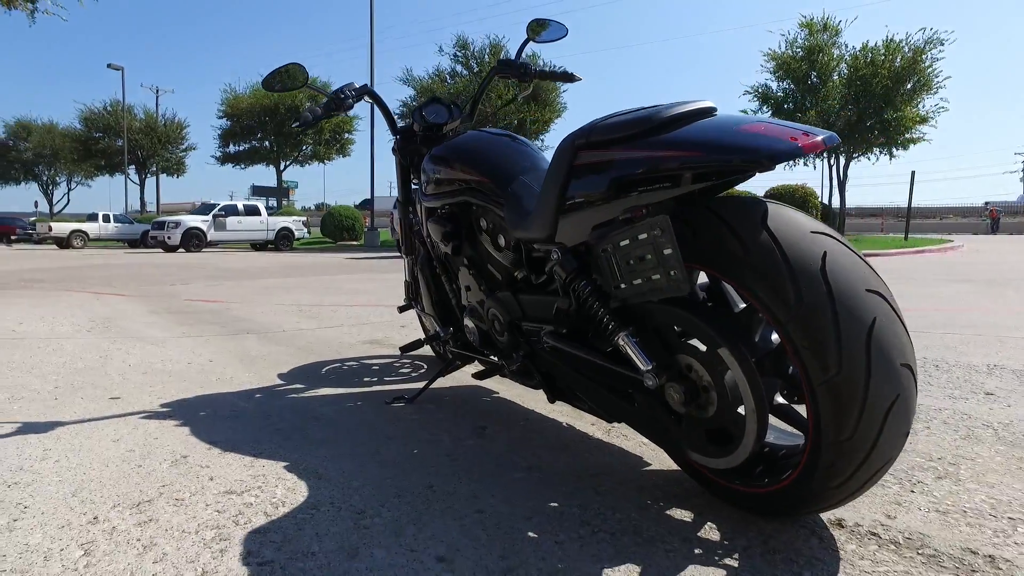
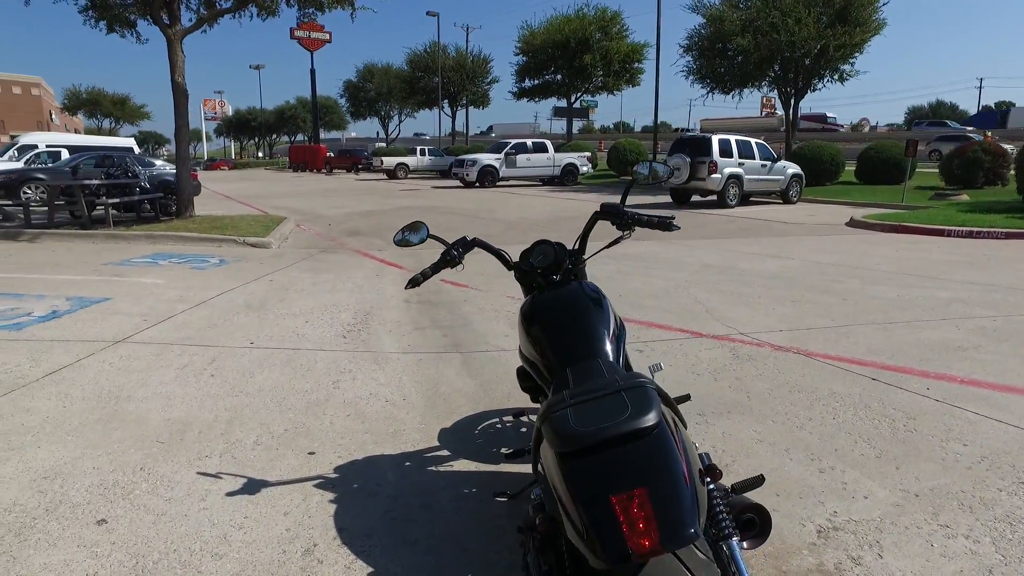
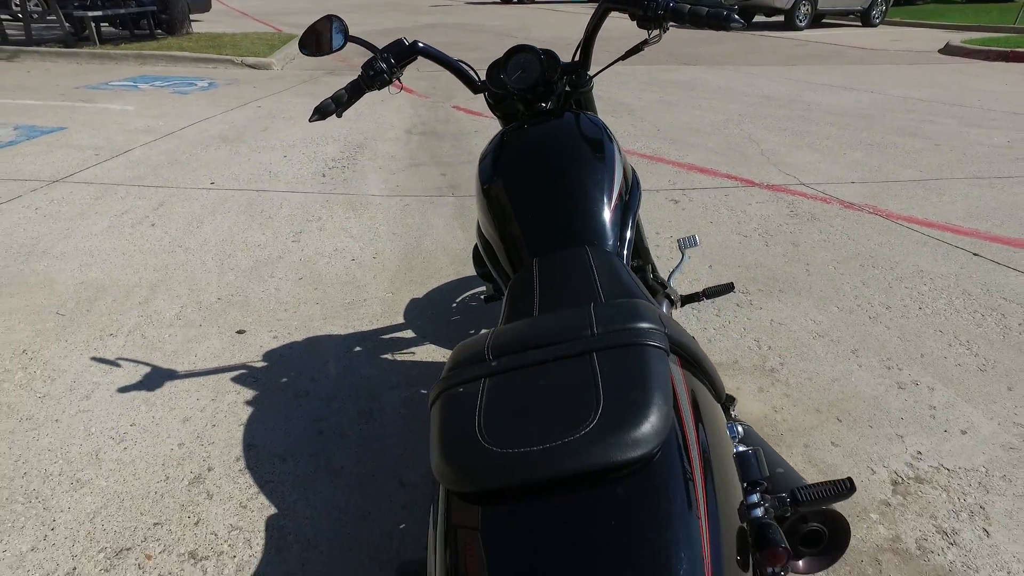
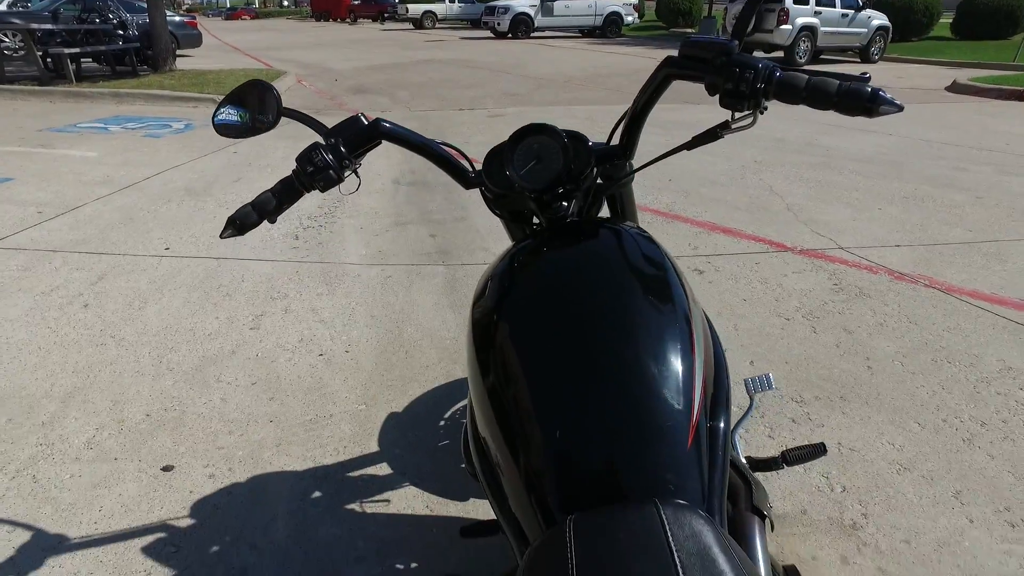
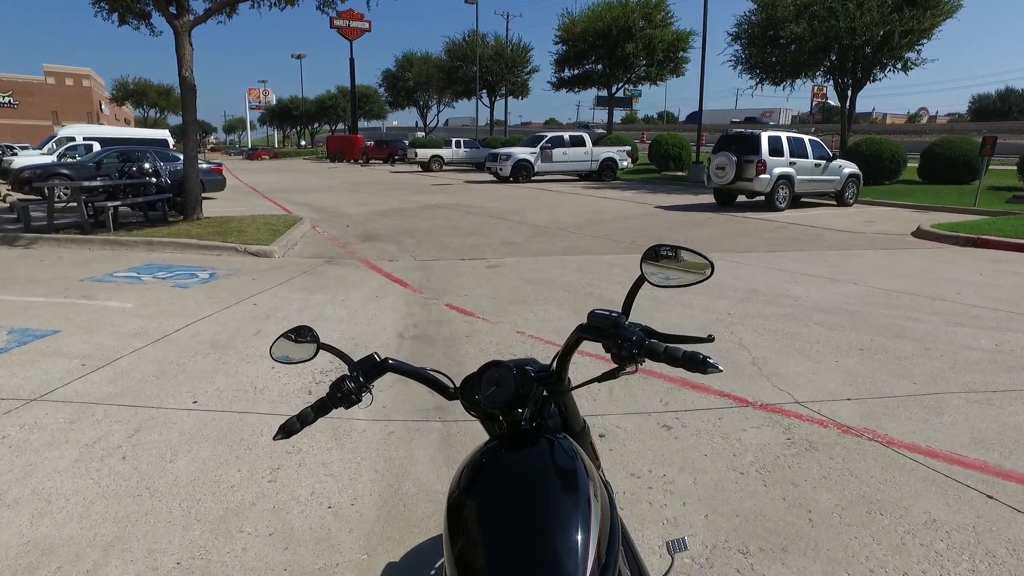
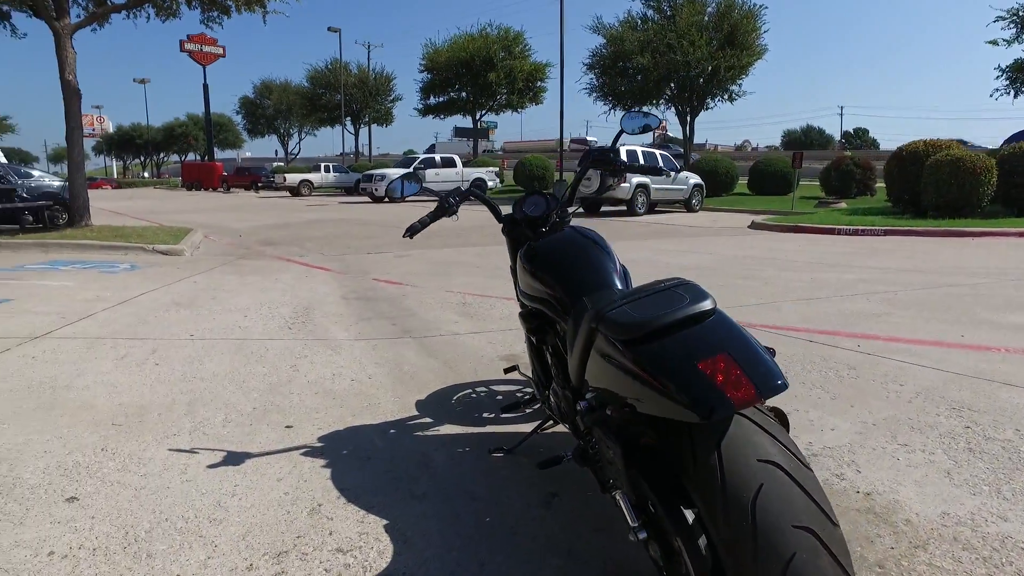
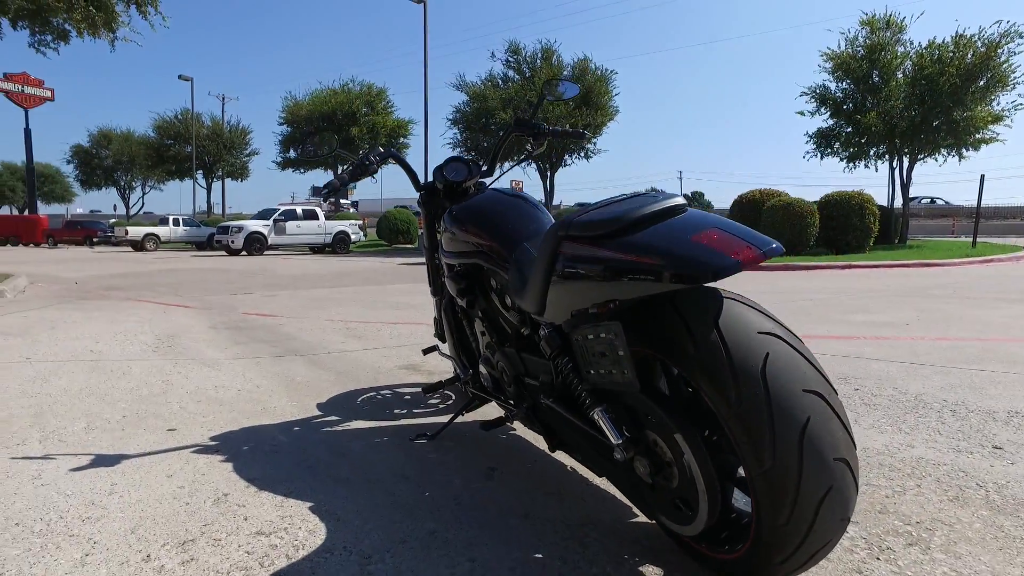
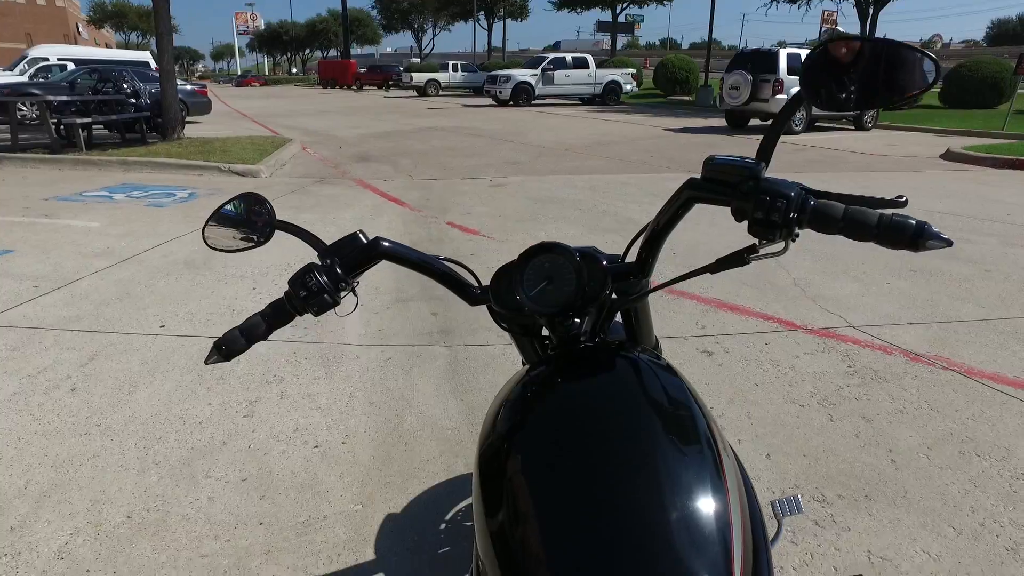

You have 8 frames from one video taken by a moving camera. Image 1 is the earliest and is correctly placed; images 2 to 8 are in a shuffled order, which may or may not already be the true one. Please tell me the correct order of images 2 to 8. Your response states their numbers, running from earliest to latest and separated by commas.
7, 6, 2, 5, 8, 4, 3
